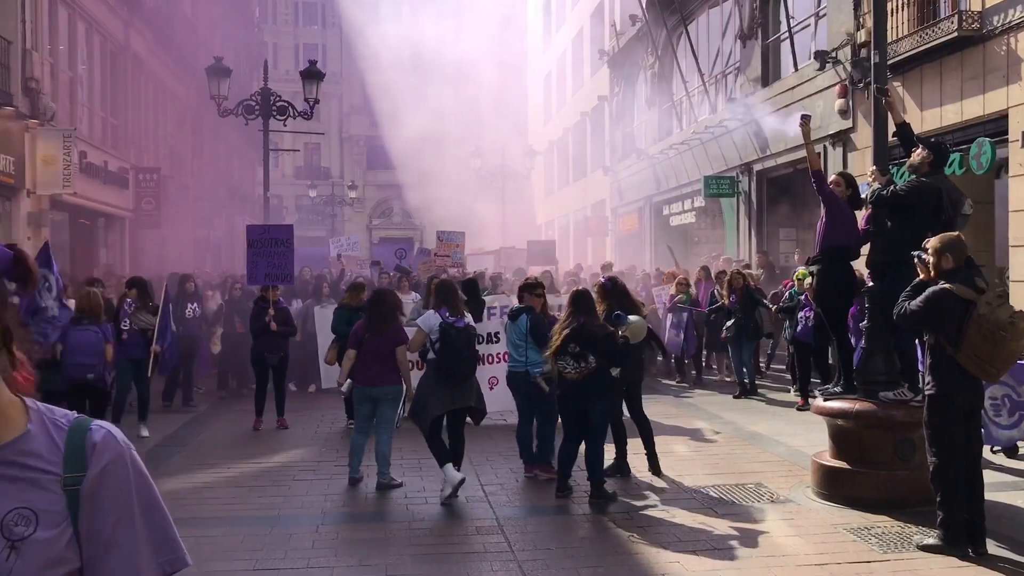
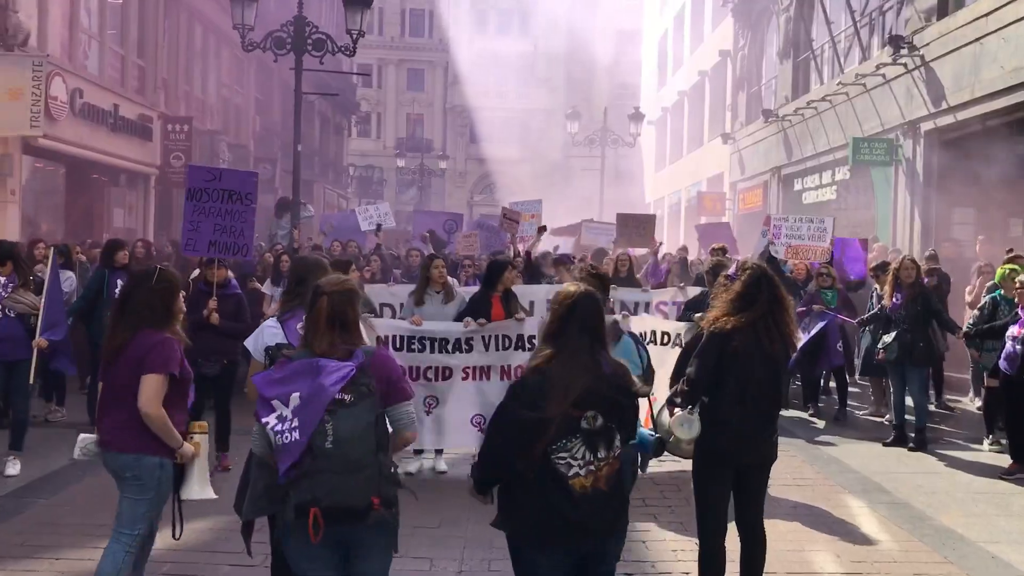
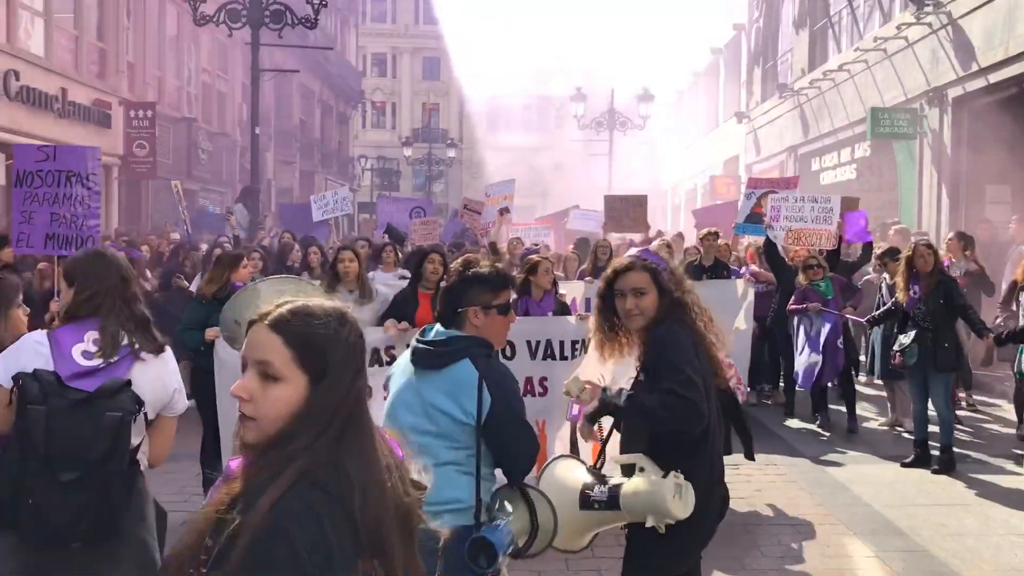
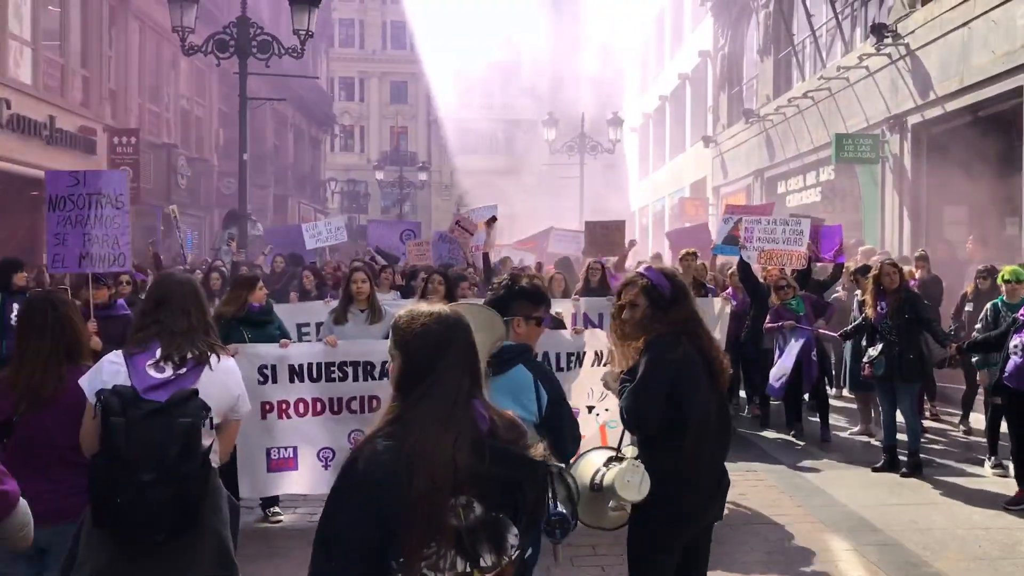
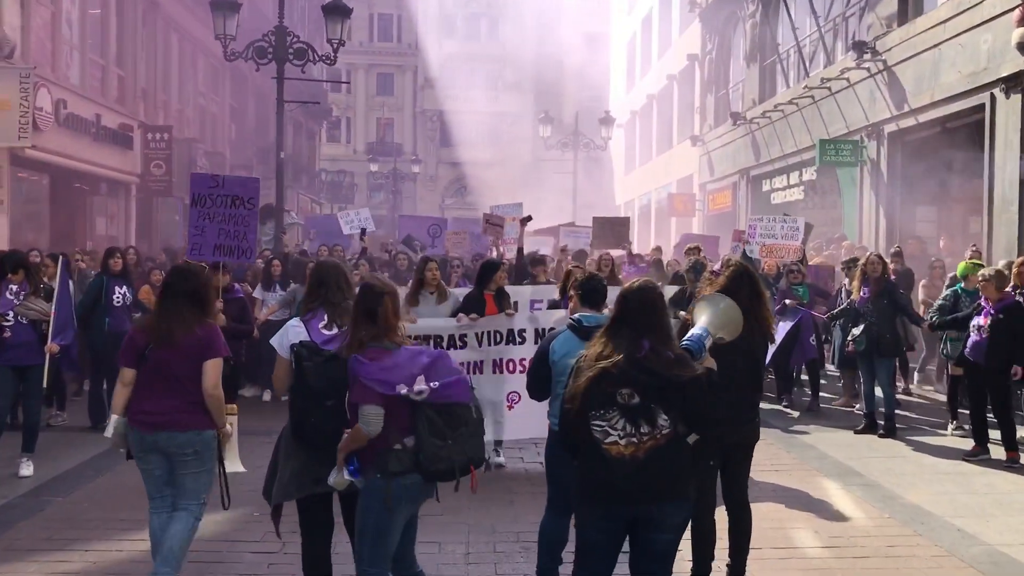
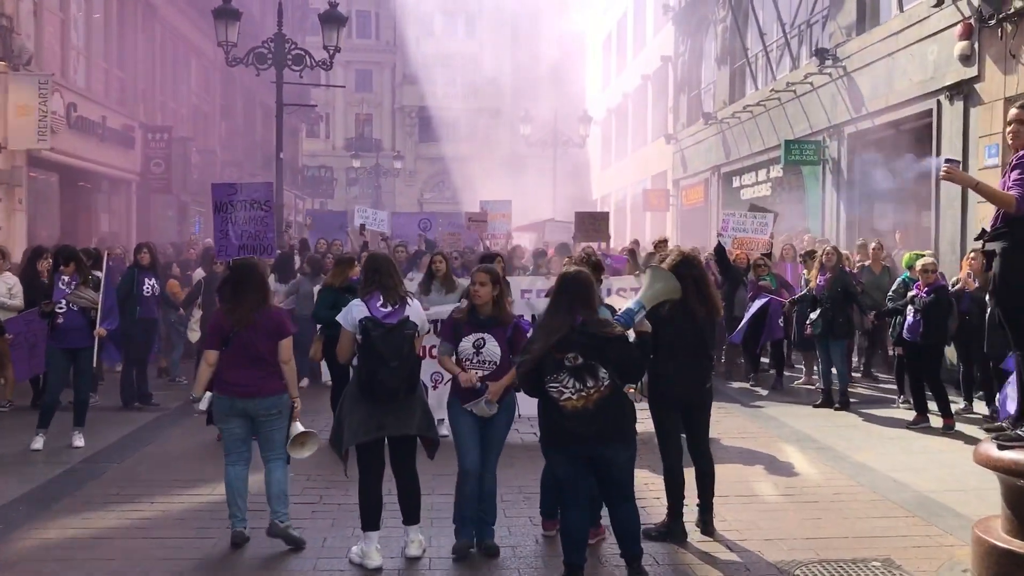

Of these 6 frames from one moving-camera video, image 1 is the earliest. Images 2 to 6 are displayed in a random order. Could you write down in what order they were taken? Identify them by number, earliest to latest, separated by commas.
6, 5, 2, 4, 3
